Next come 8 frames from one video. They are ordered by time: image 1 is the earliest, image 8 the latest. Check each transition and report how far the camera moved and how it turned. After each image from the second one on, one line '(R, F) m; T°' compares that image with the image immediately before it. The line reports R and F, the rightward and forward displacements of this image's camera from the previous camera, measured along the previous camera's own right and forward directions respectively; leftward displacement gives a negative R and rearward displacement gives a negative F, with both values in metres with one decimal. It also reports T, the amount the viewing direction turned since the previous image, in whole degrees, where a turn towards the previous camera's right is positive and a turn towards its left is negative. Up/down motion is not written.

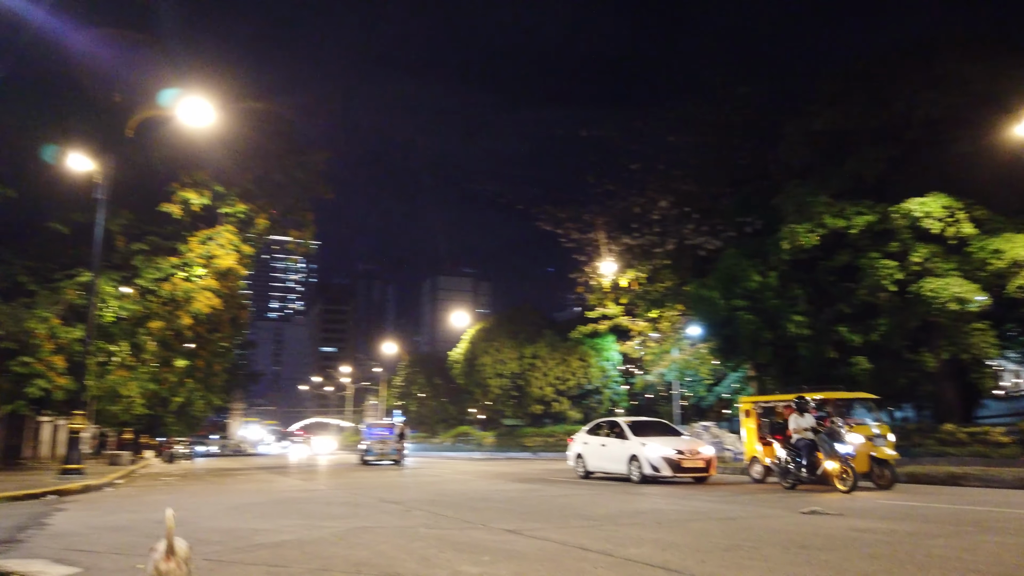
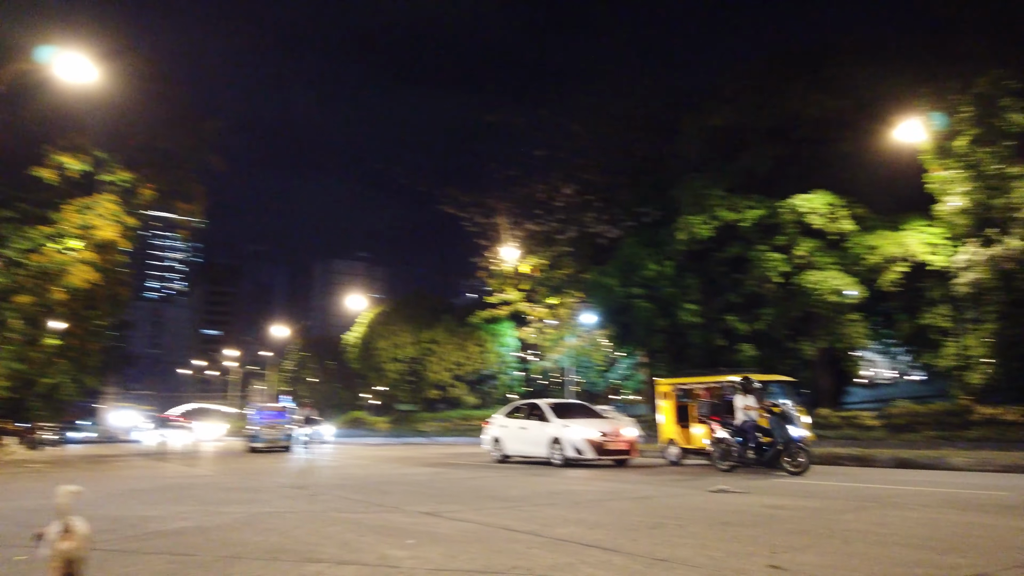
(-0.2, +0.2) m; +8°
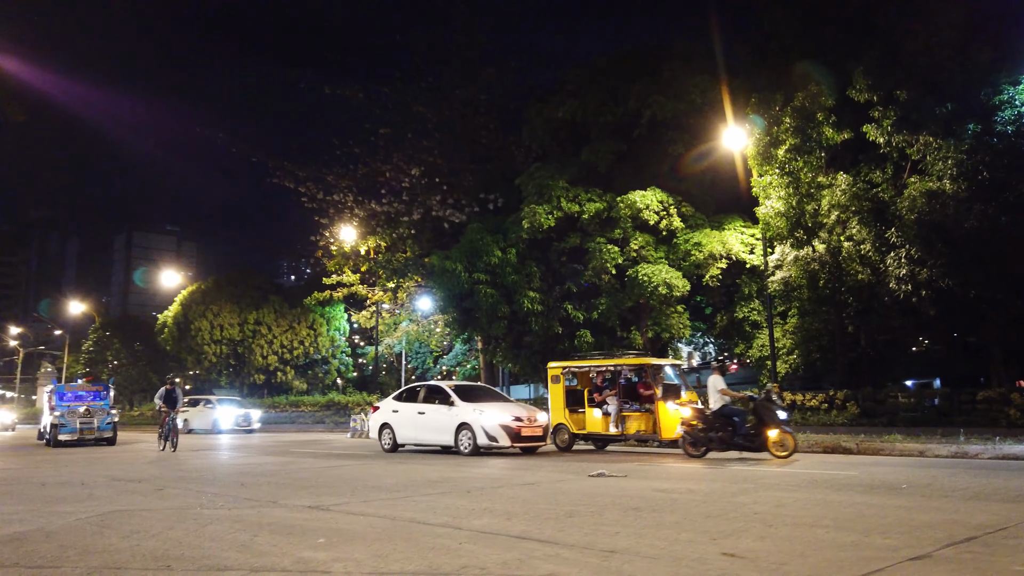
(-0.6, +0.4) m; +13°
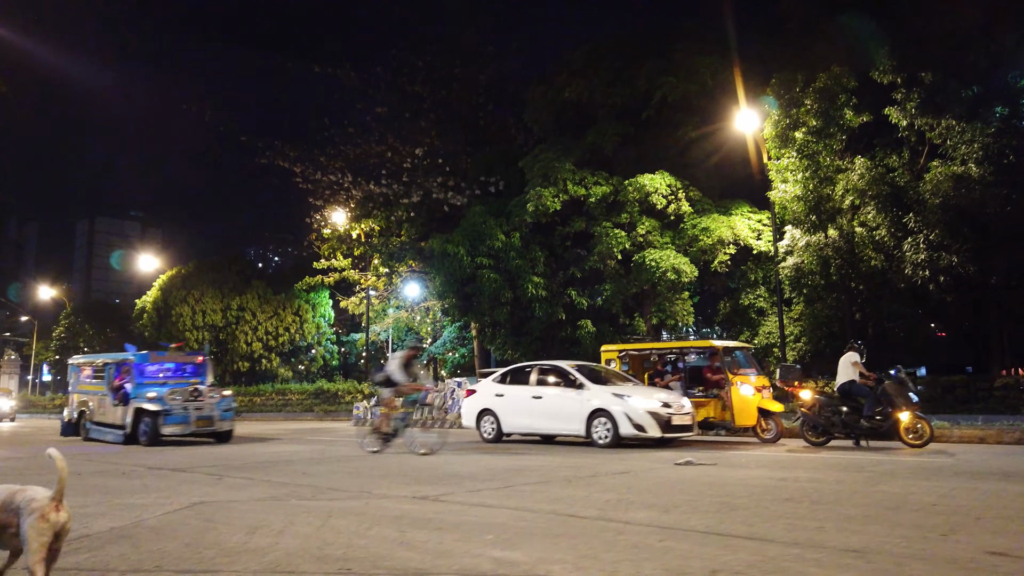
(-1.1, +0.6) m; +2°
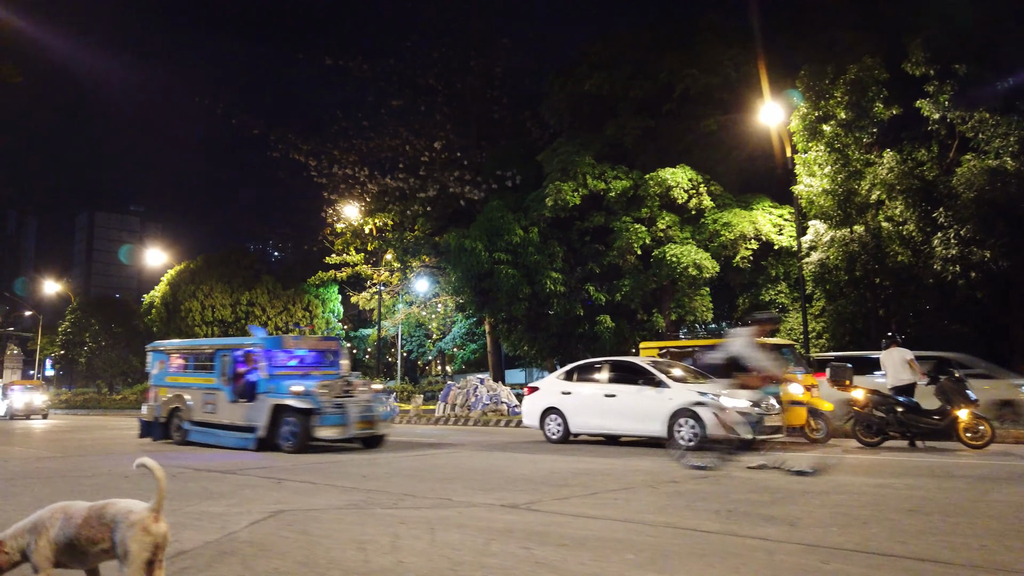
(-0.6, +0.3) m; 0°
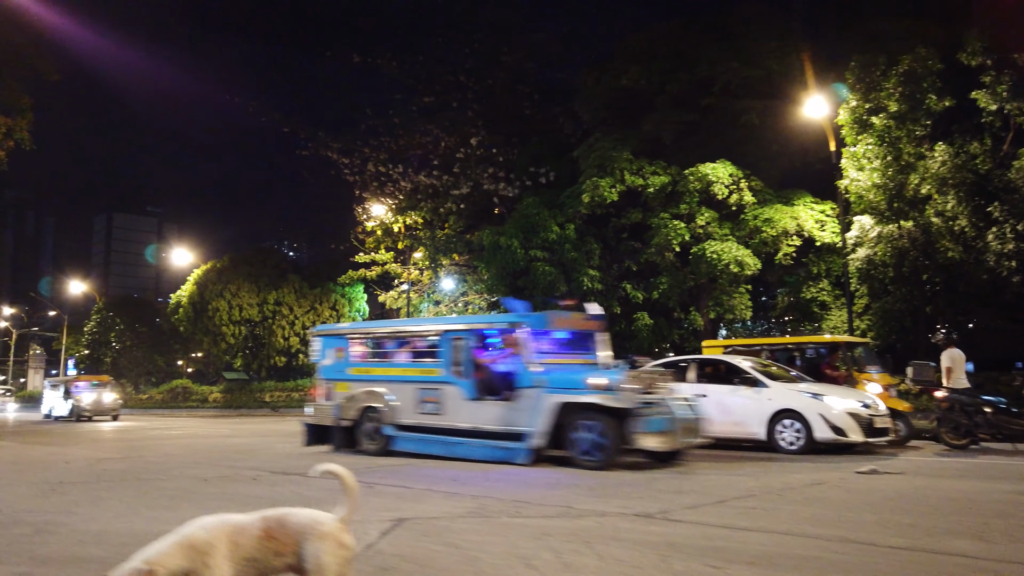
(-0.7, +0.4) m; -1°
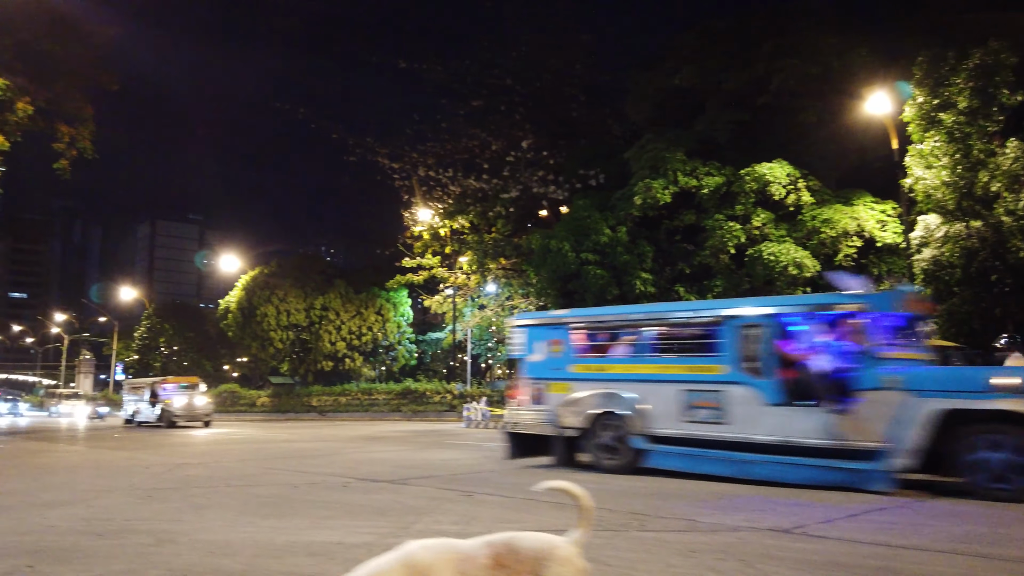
(-0.6, +0.2) m; -3°
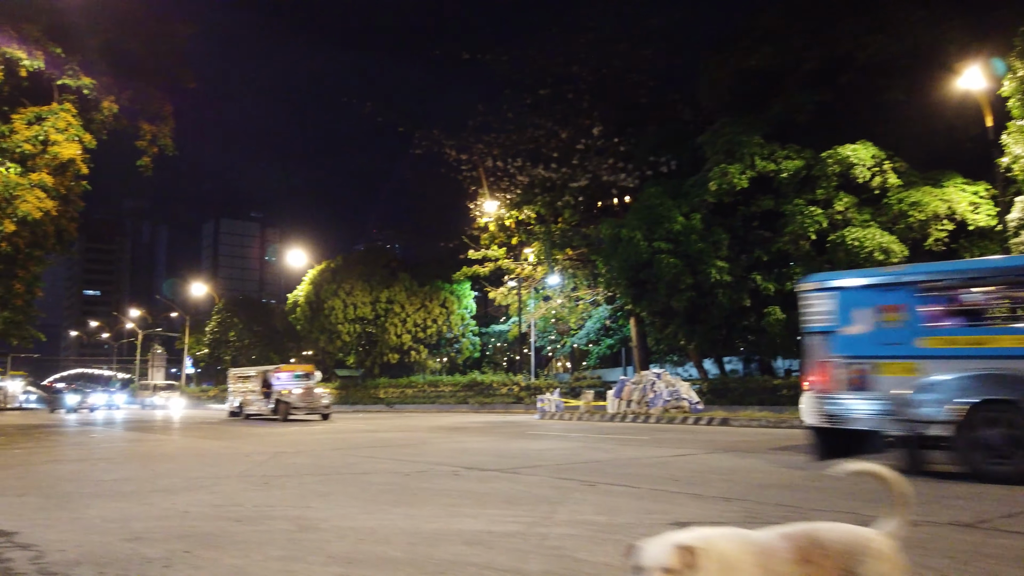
(-0.6, +0.3) m; -4°
